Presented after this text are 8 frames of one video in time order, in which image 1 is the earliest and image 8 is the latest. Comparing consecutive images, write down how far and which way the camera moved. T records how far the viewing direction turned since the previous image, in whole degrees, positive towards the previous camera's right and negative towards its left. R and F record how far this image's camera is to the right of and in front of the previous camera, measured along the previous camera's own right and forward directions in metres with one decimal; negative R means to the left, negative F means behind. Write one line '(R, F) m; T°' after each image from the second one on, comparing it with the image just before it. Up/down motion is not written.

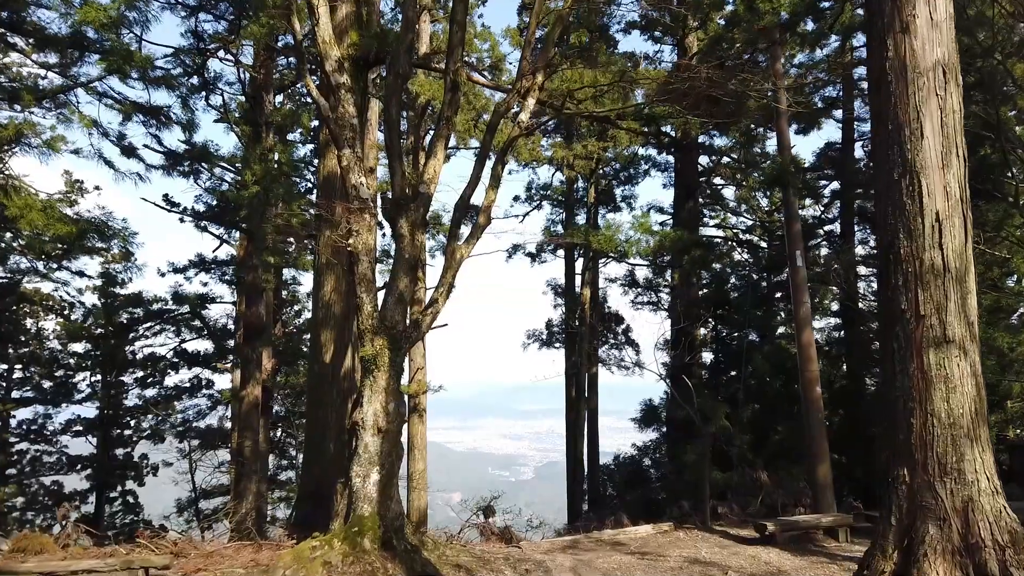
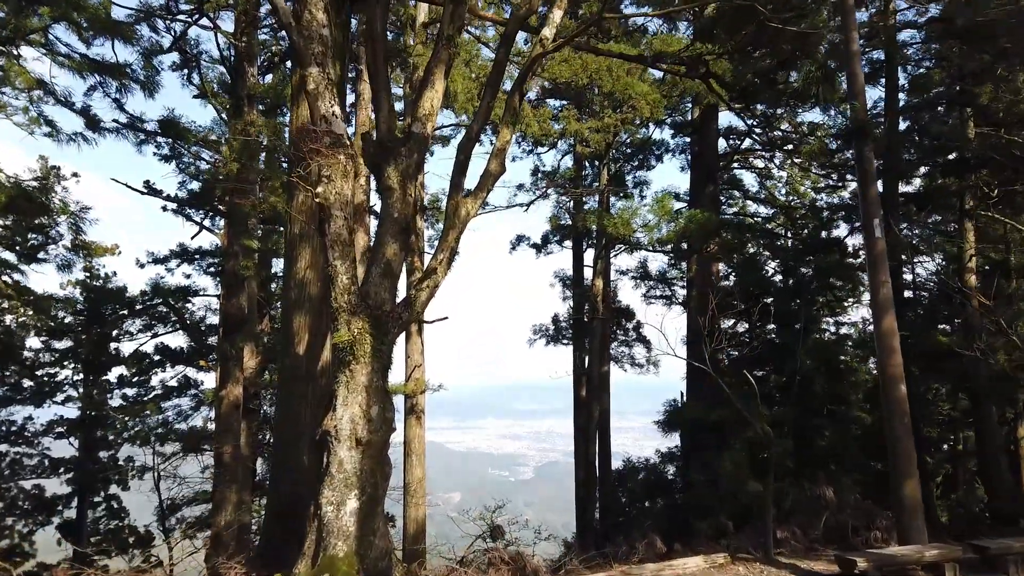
(-0.1, +1.2) m; 0°
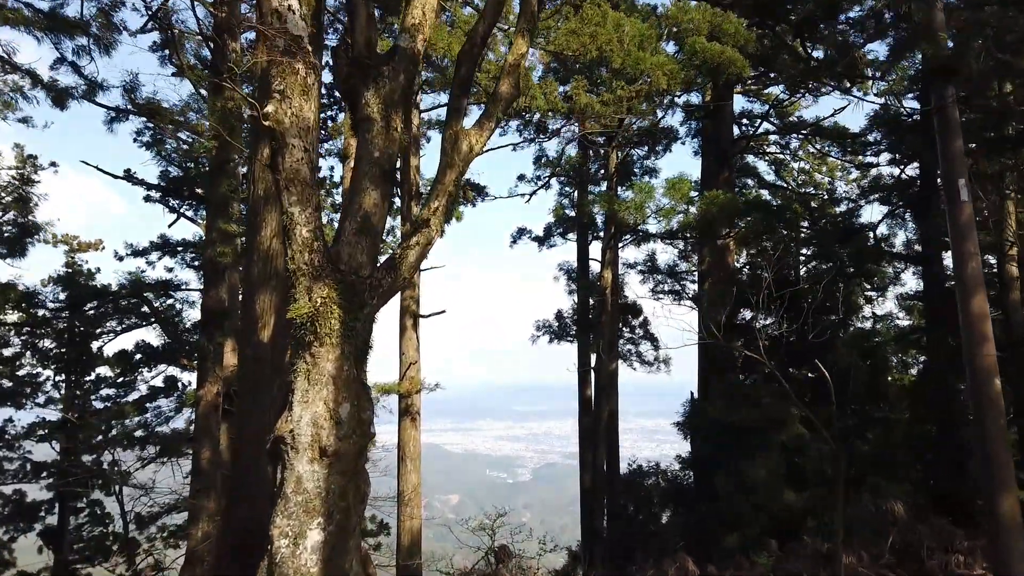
(-0.1, +0.9) m; 0°
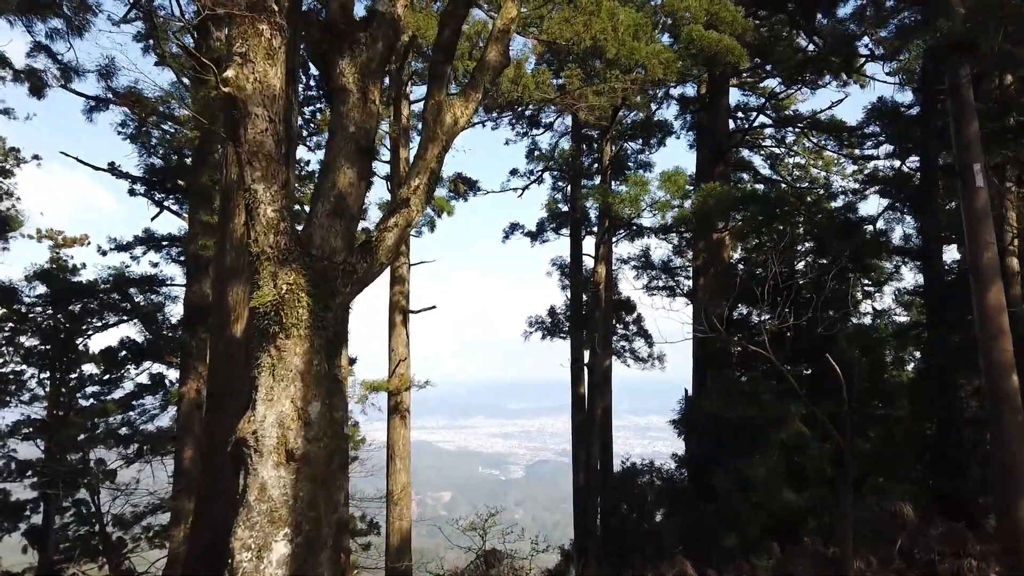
(0.0, +0.3) m; +1°
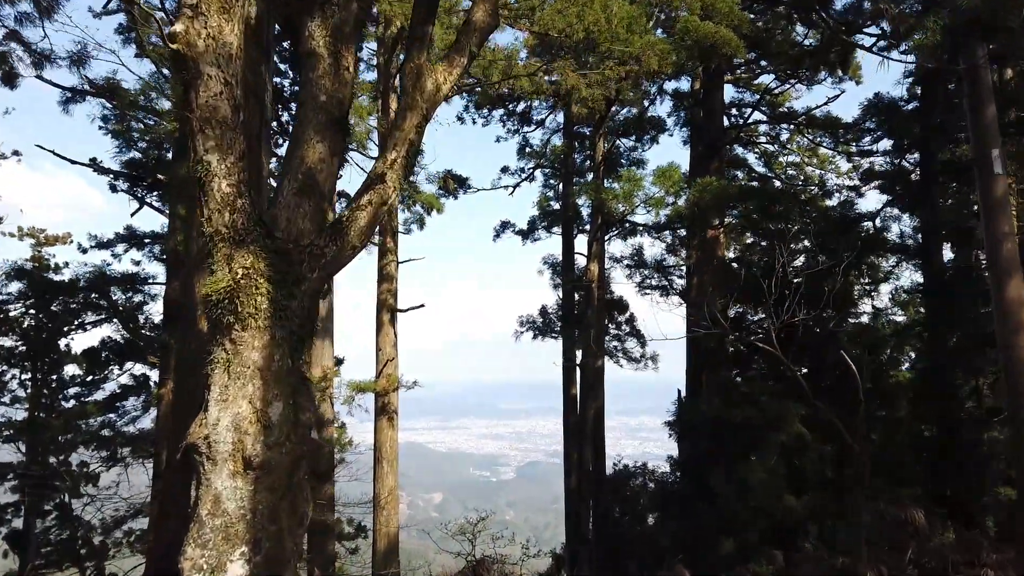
(0.0, +0.3) m; +1°
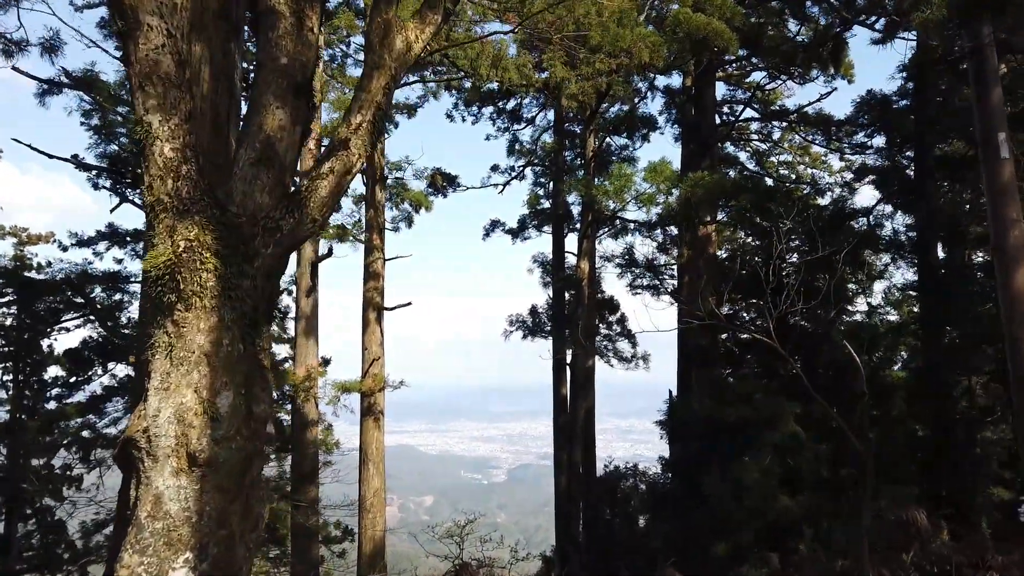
(0.0, +0.2) m; +1°
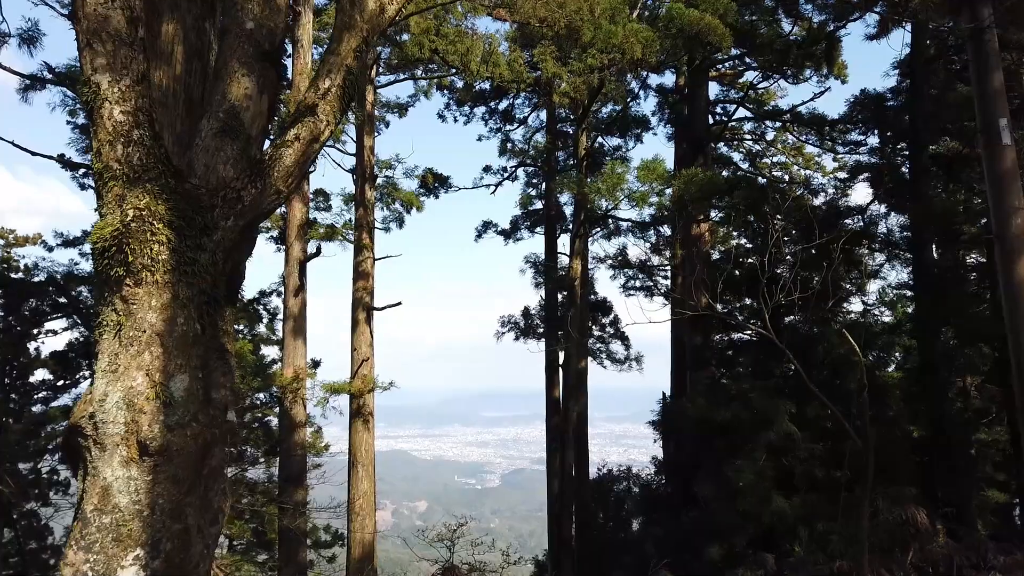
(0.0, +0.1) m; +1°
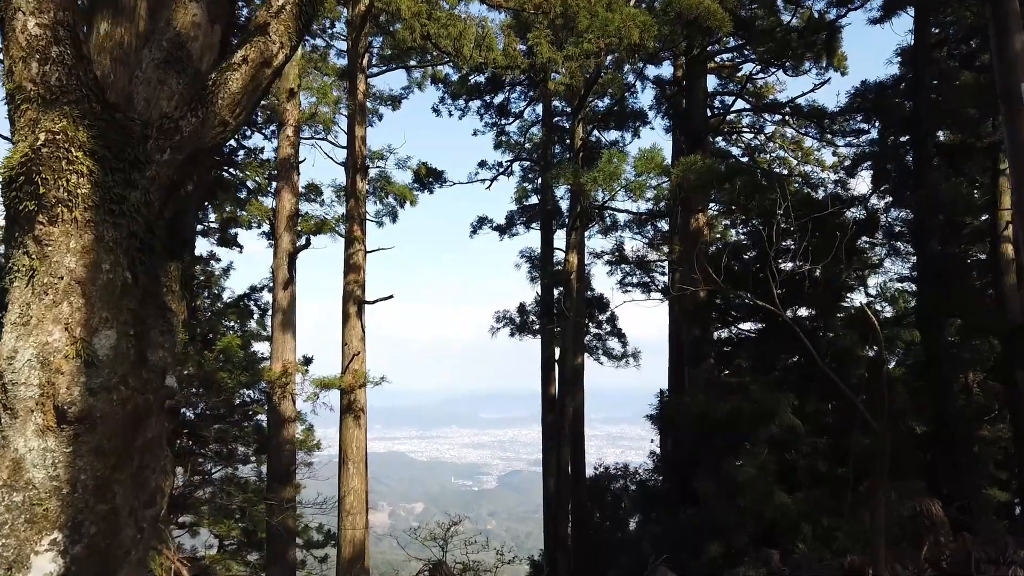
(0.0, +0.2) m; 0°
